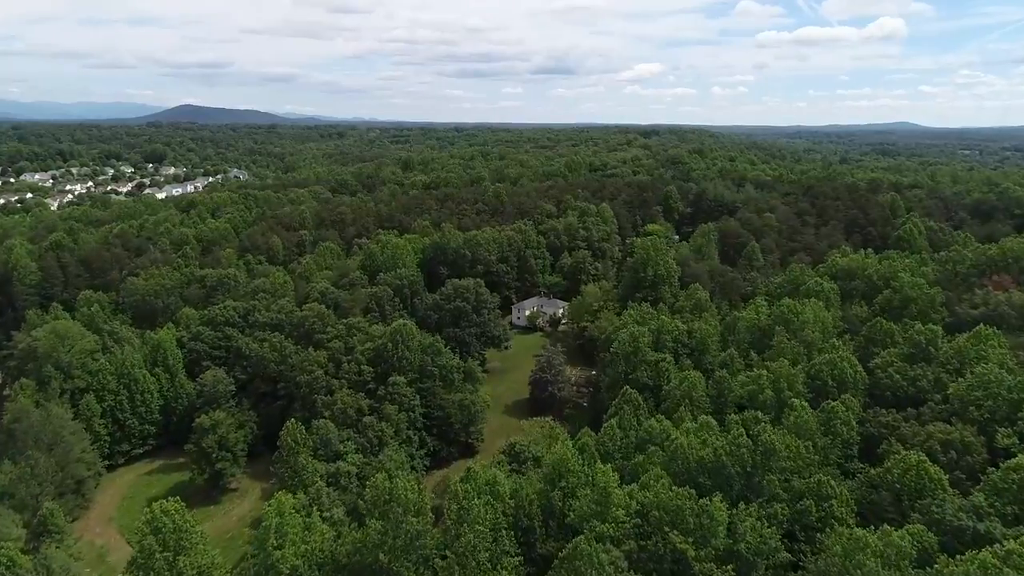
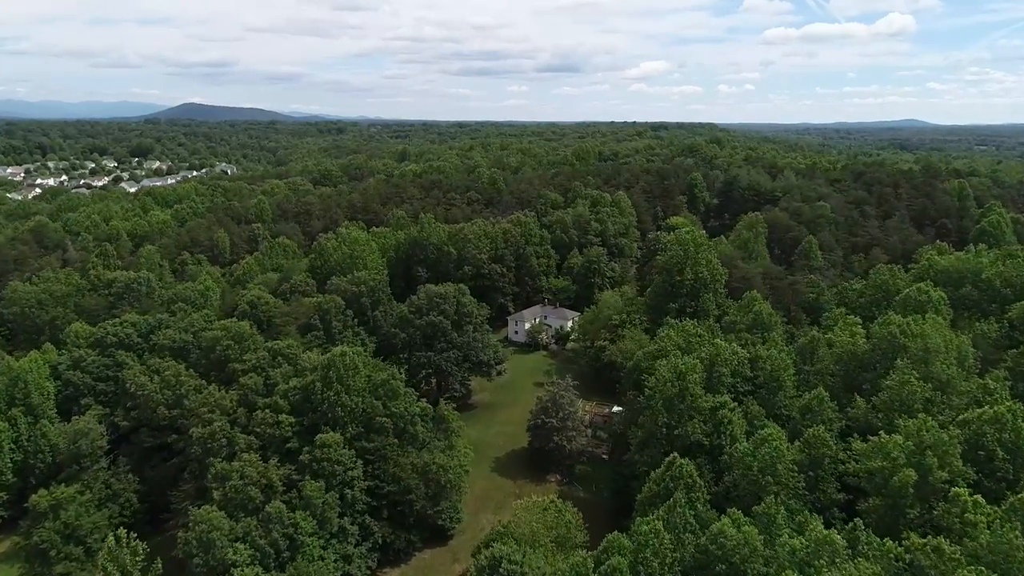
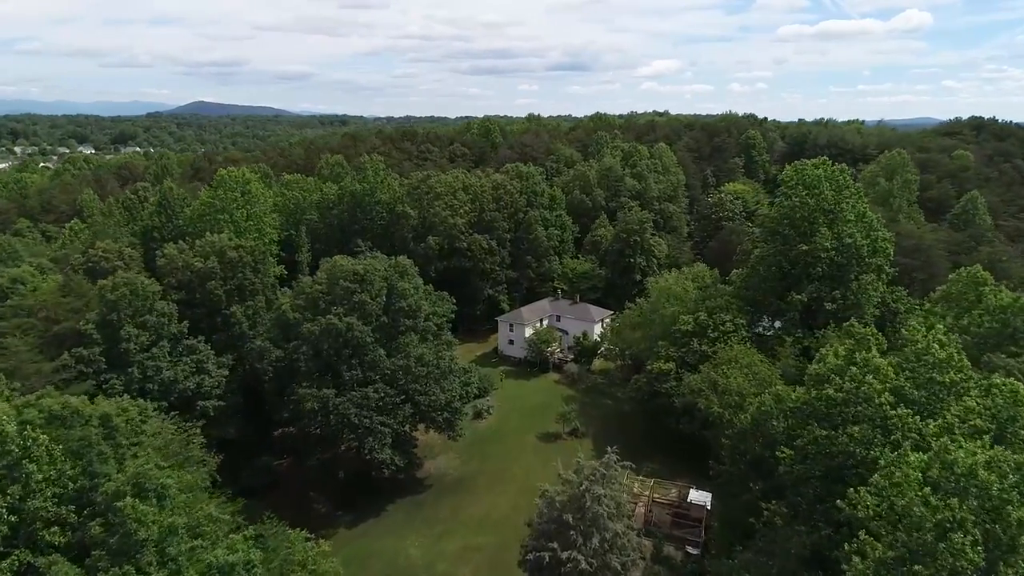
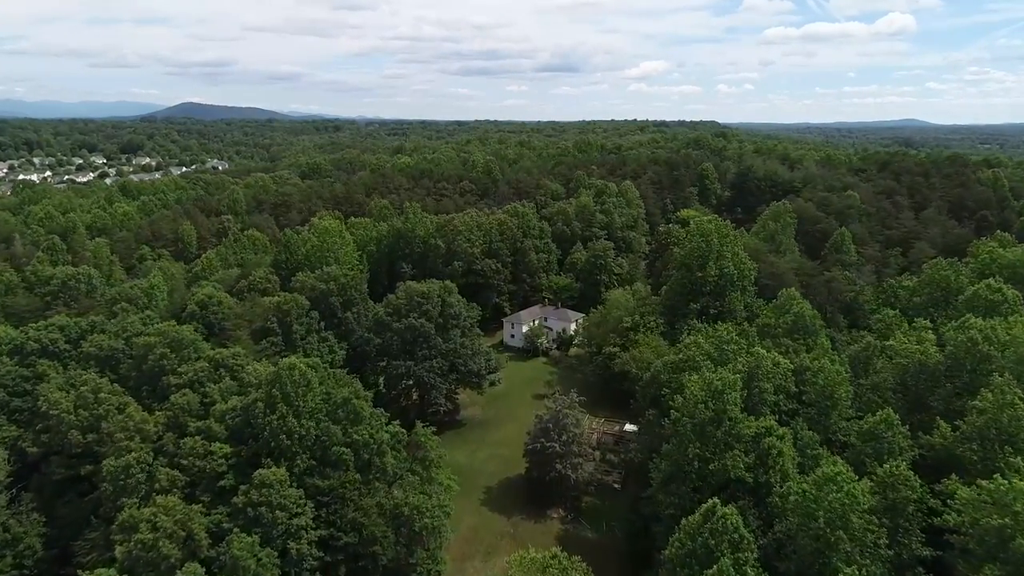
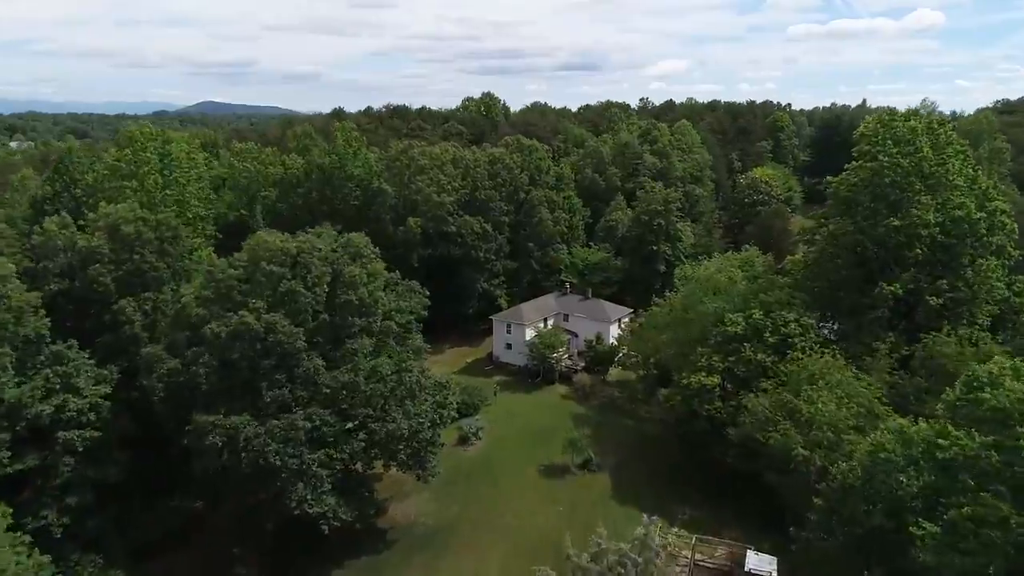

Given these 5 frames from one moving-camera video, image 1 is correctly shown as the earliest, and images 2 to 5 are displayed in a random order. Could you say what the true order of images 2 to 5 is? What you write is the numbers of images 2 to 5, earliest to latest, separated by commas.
2, 4, 3, 5
